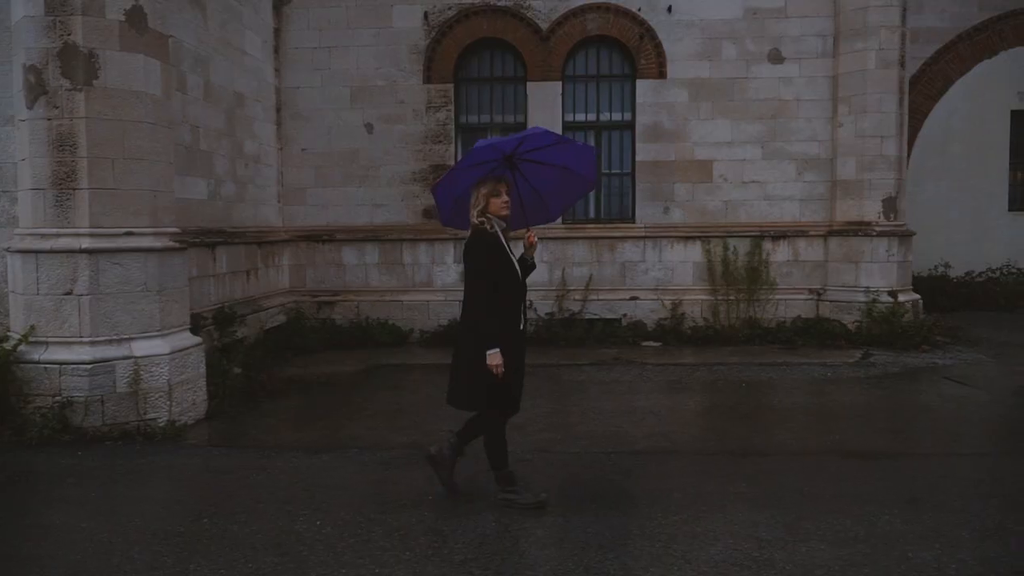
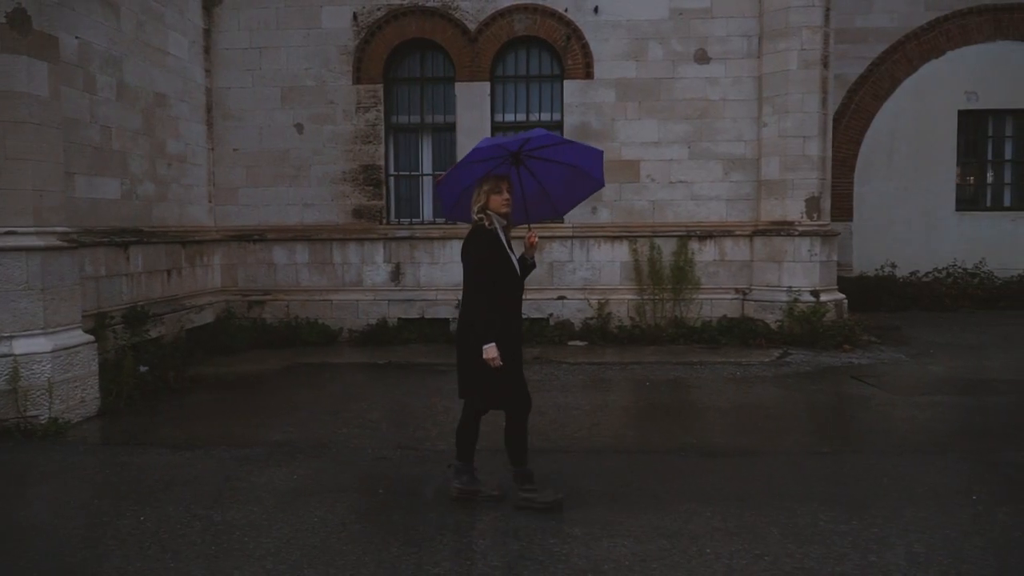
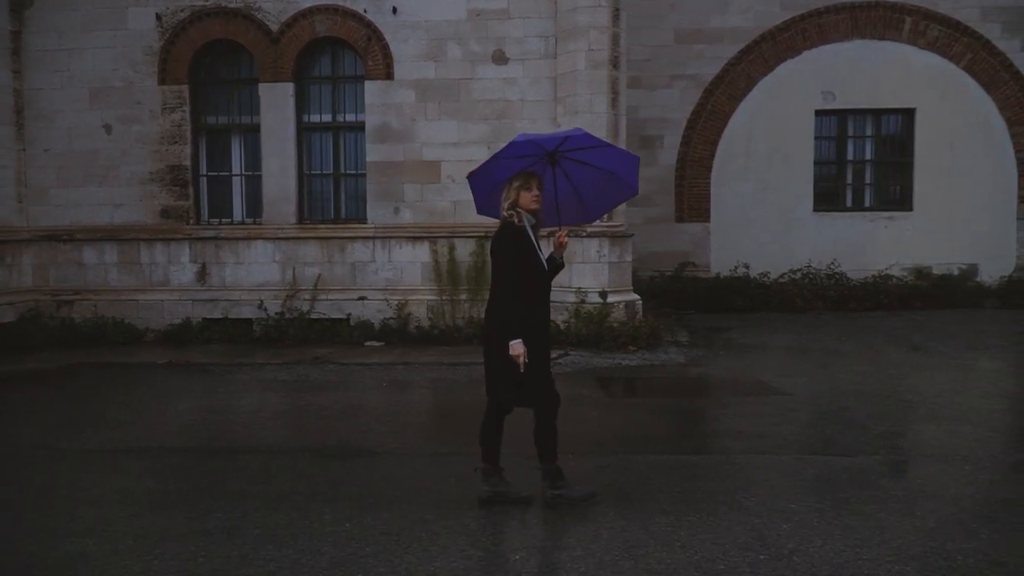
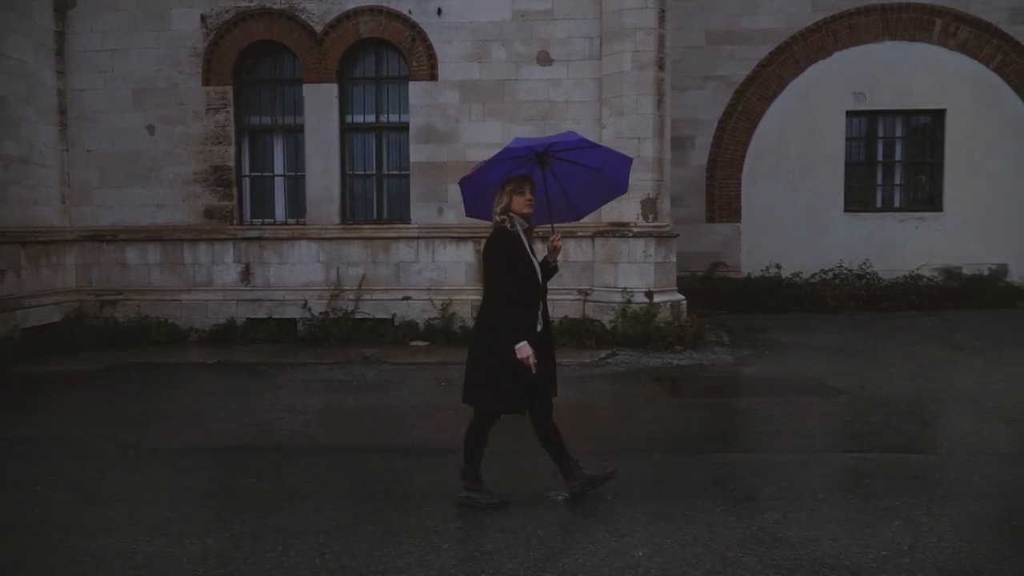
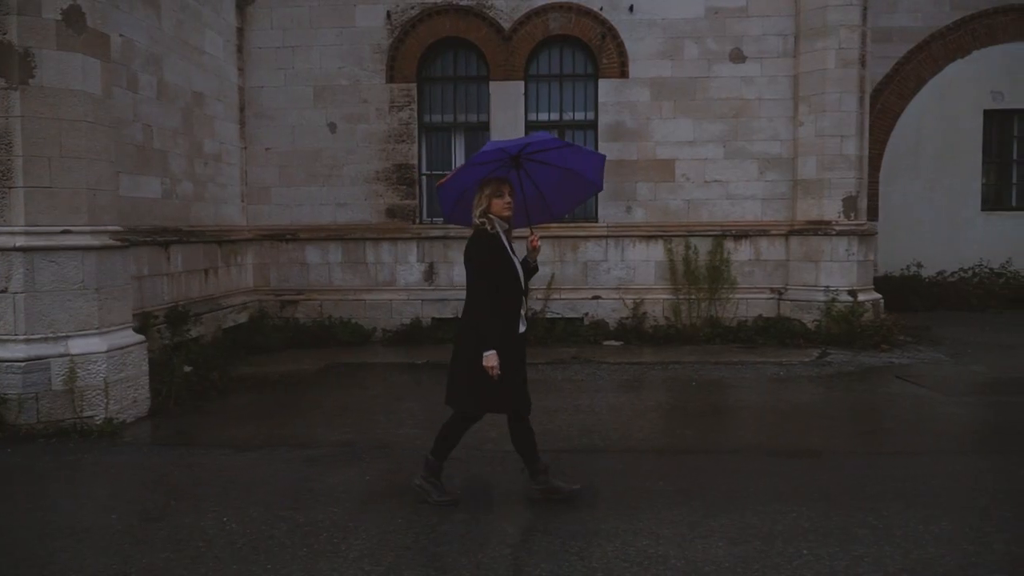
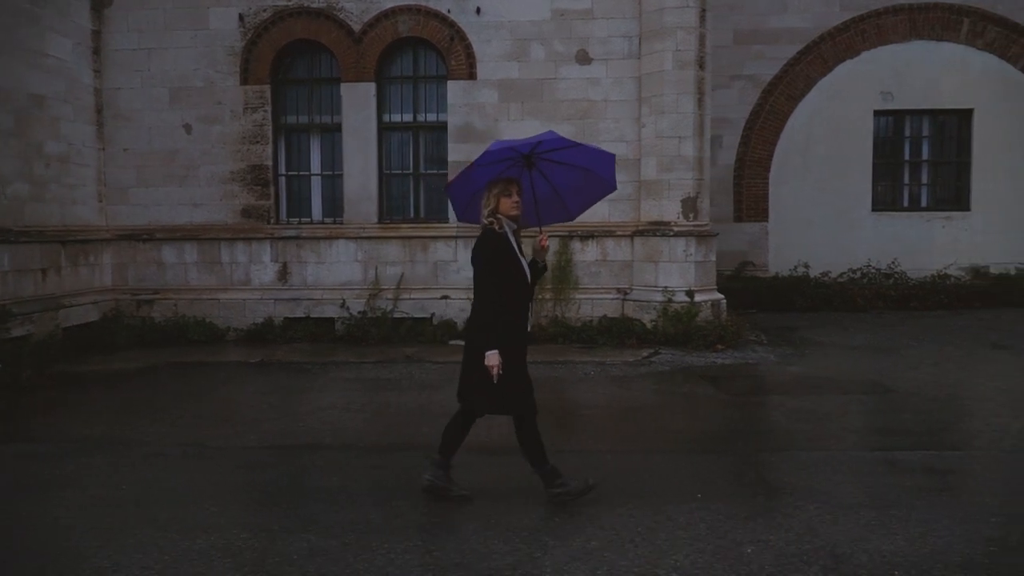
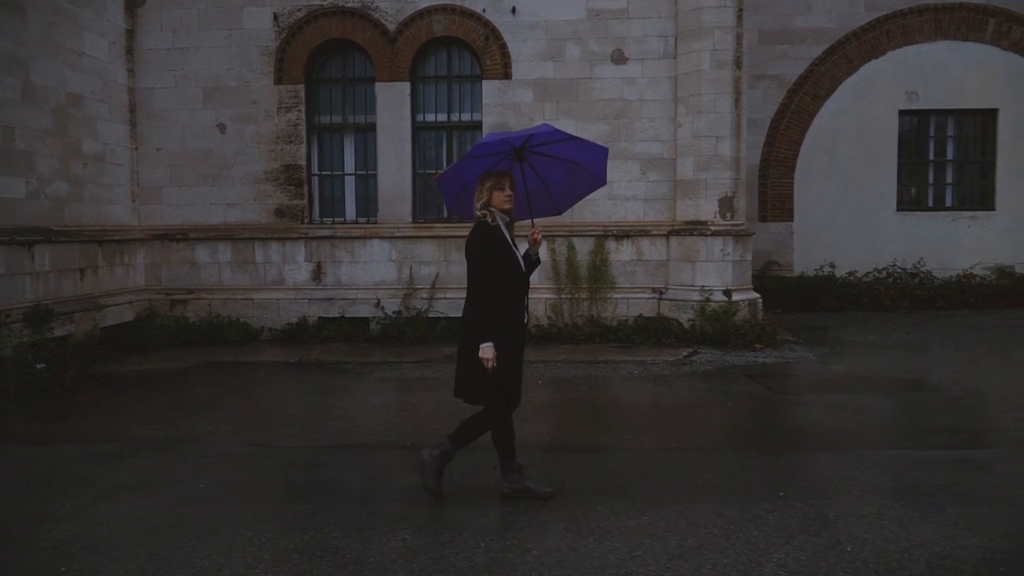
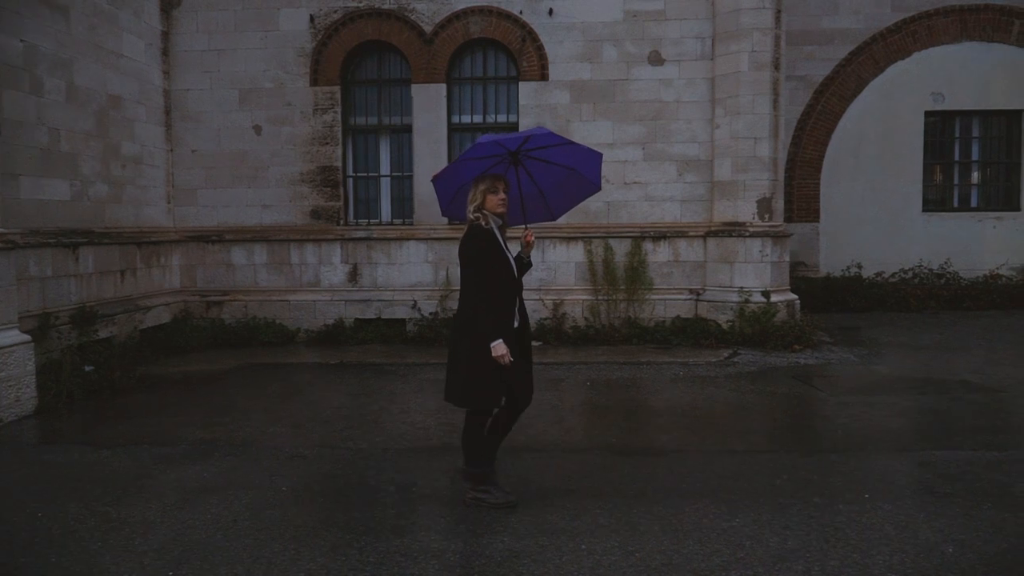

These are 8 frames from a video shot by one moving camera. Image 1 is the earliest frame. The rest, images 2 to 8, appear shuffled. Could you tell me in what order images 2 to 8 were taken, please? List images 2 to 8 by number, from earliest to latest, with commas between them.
5, 2, 8, 7, 6, 4, 3
